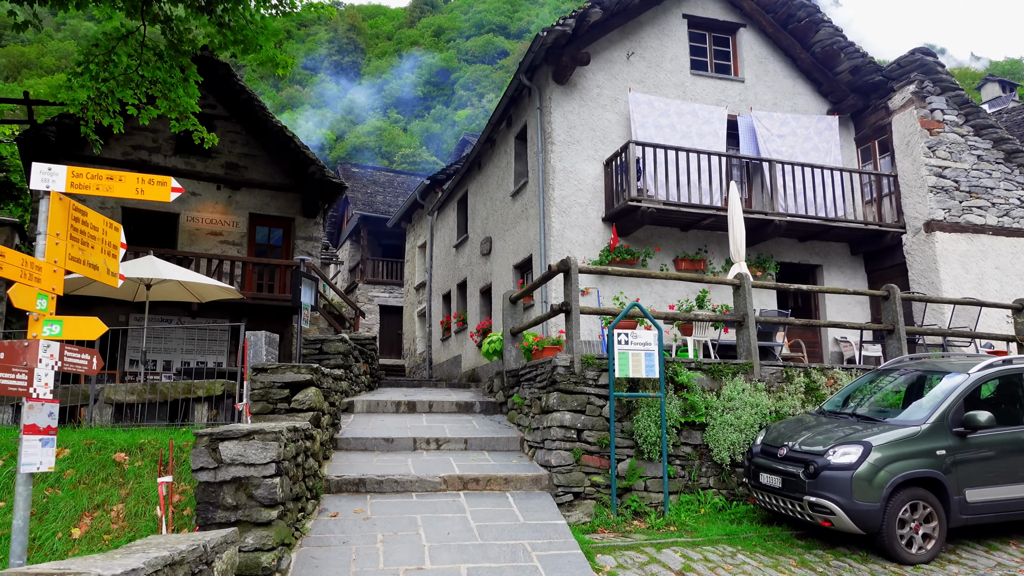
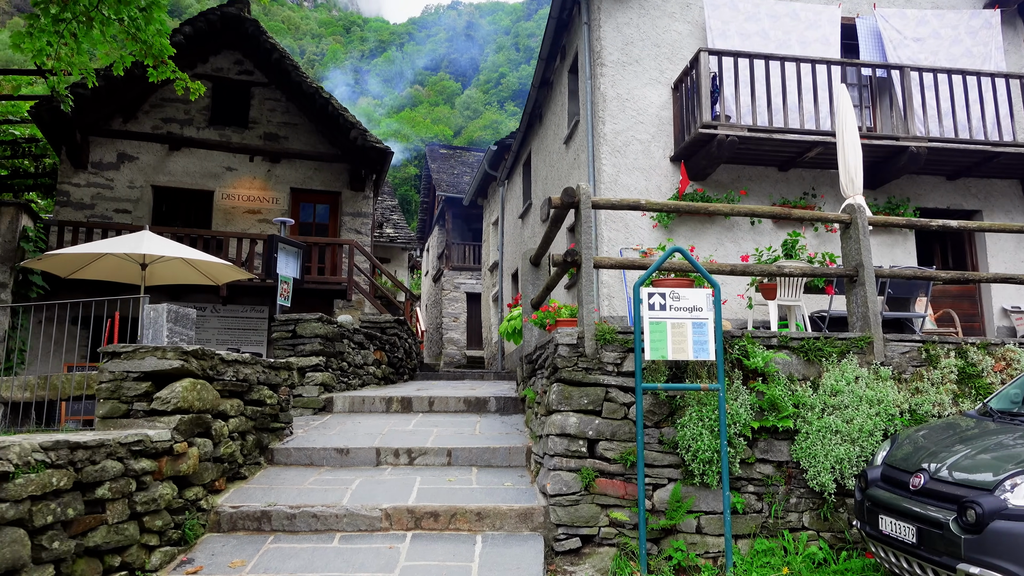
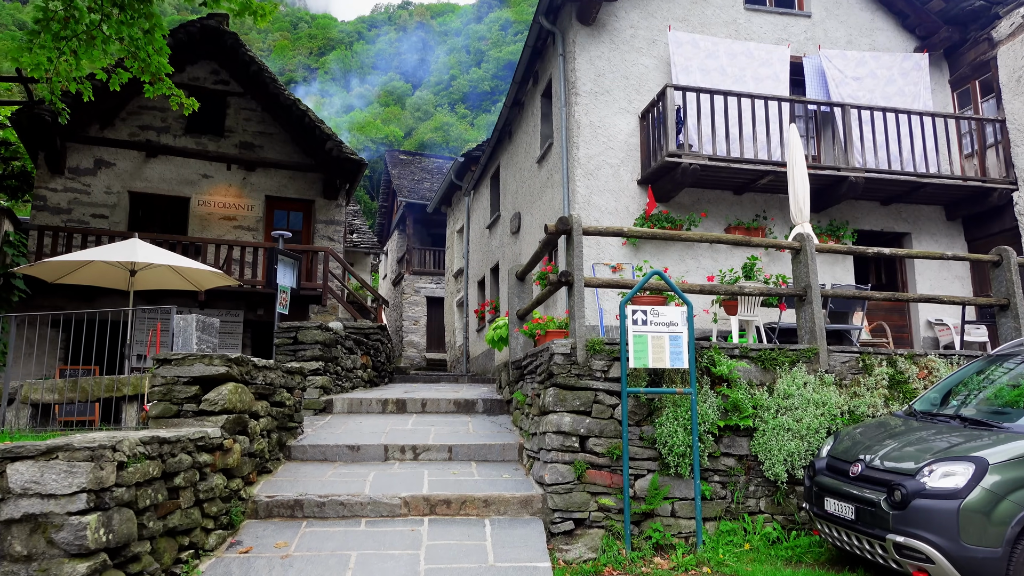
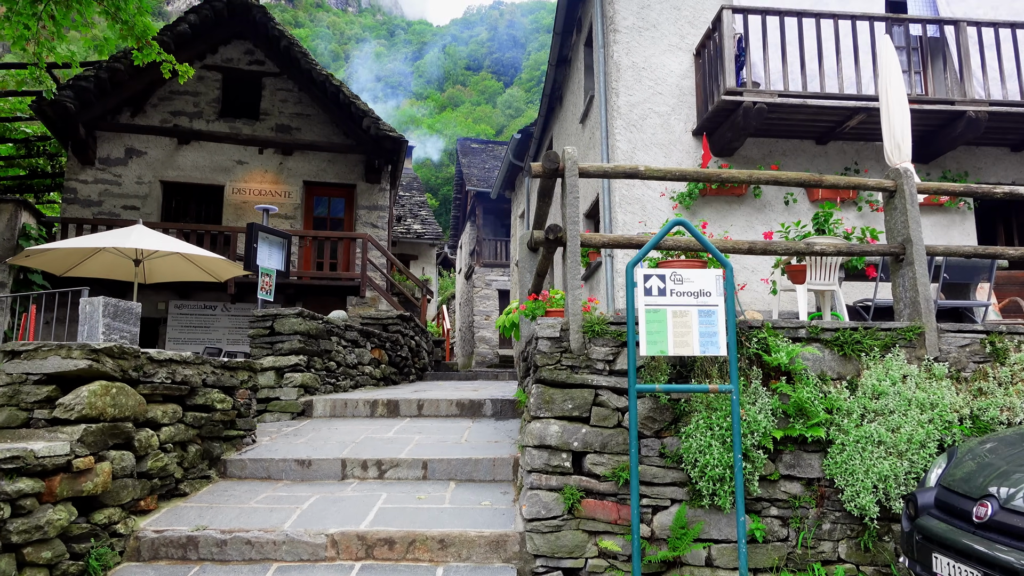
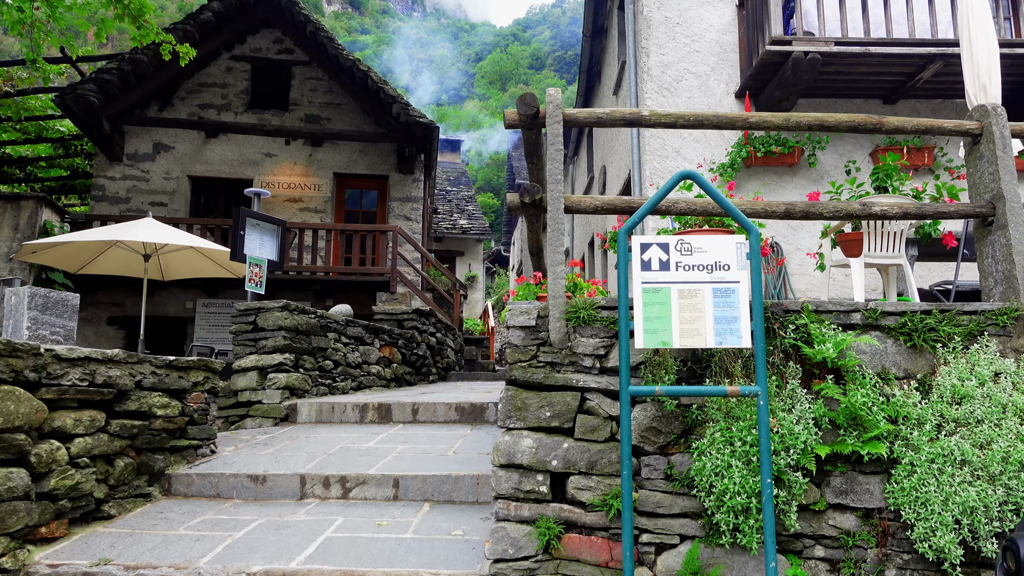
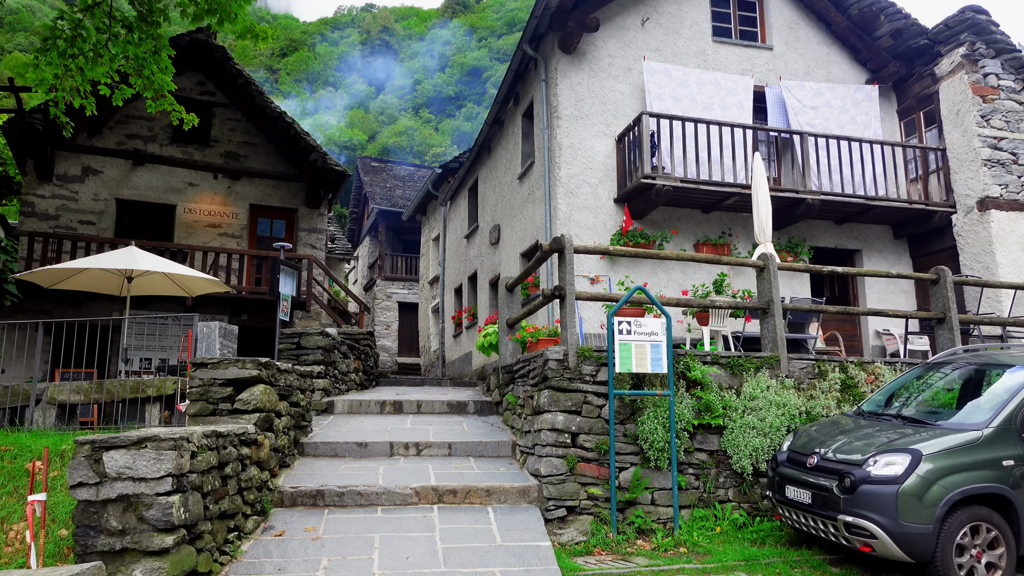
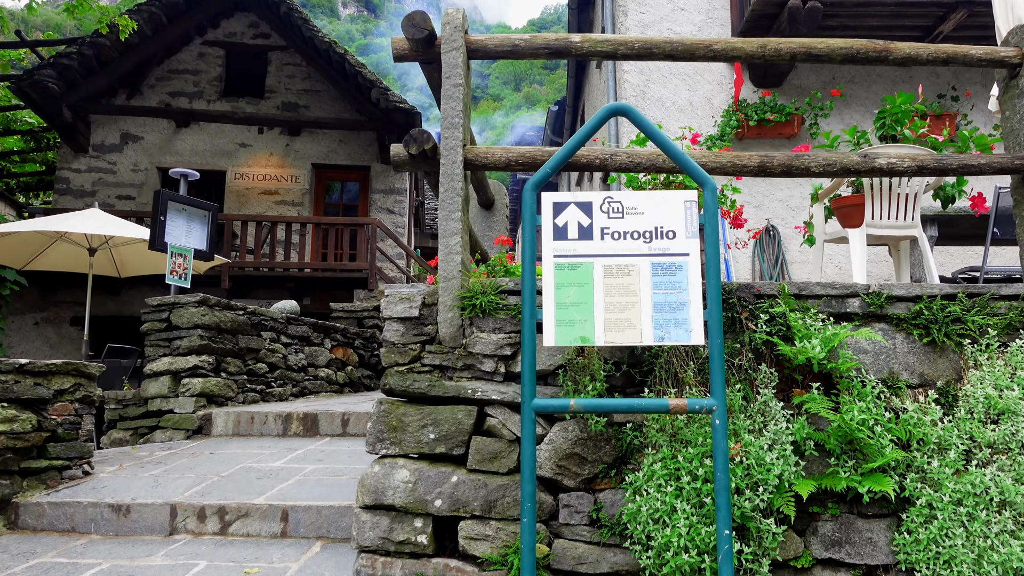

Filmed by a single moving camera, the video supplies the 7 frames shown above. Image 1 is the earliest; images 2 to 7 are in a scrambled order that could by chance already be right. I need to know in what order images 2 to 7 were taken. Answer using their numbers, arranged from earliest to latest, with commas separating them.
6, 3, 2, 4, 5, 7
